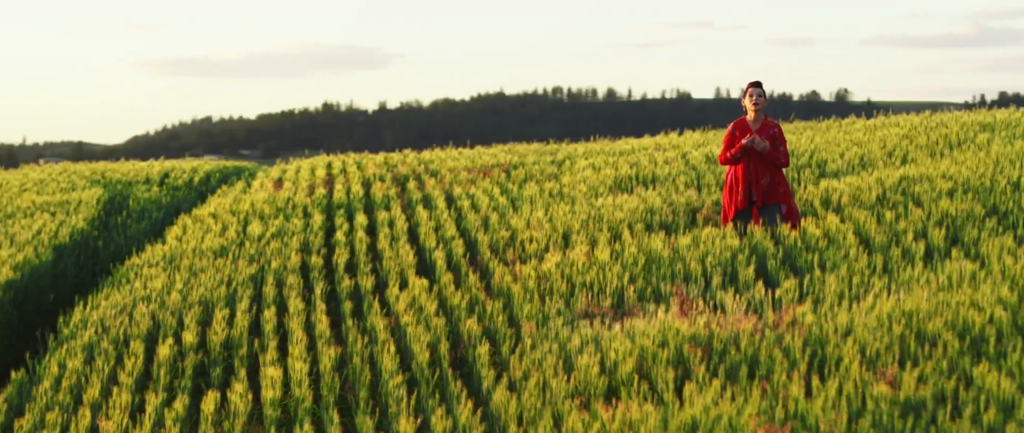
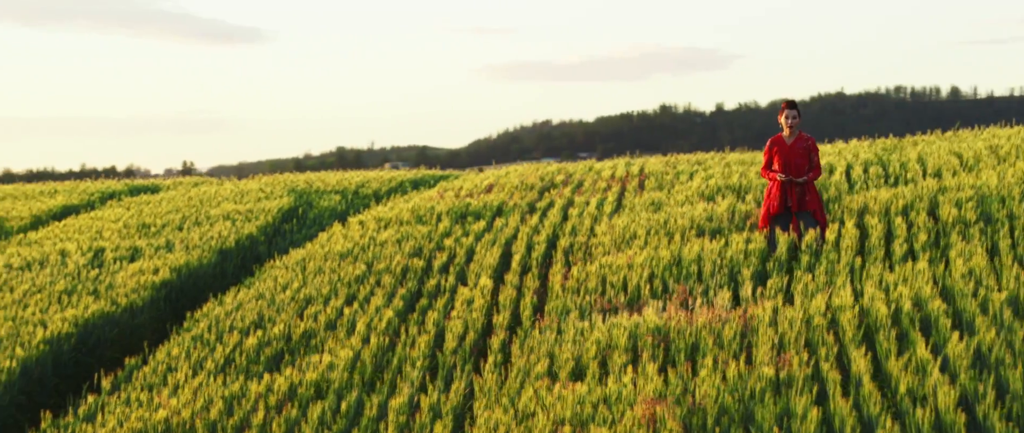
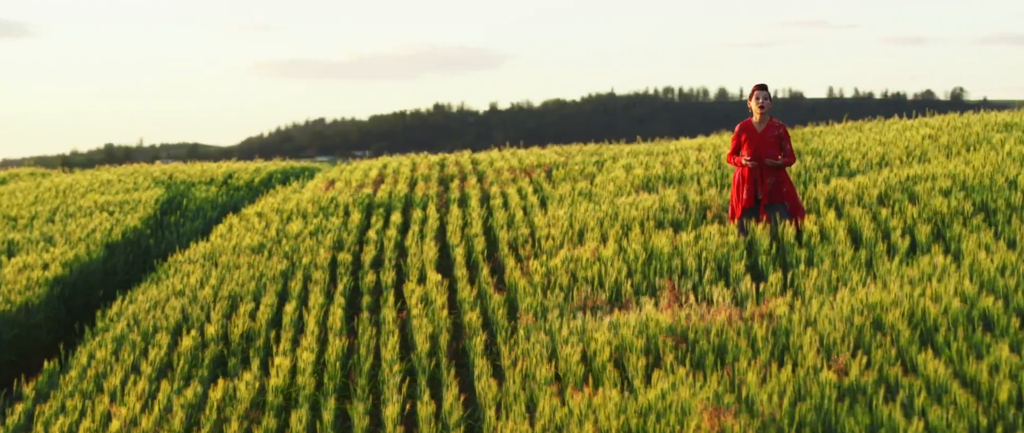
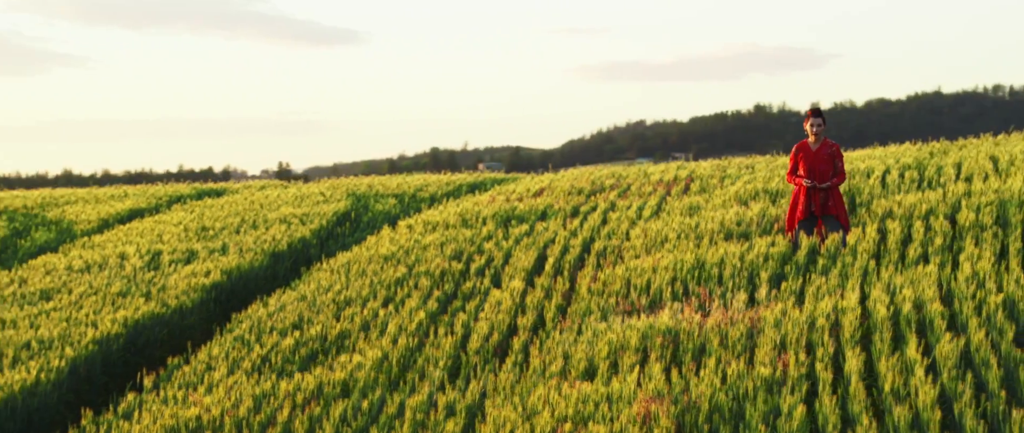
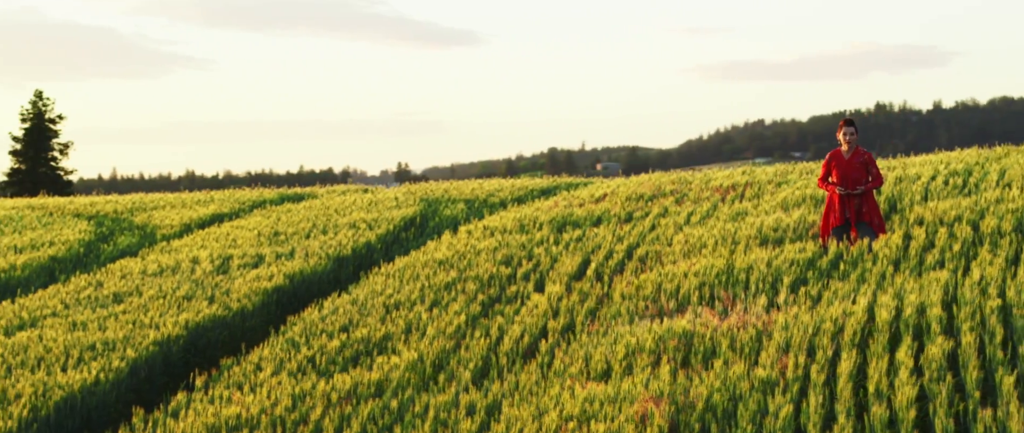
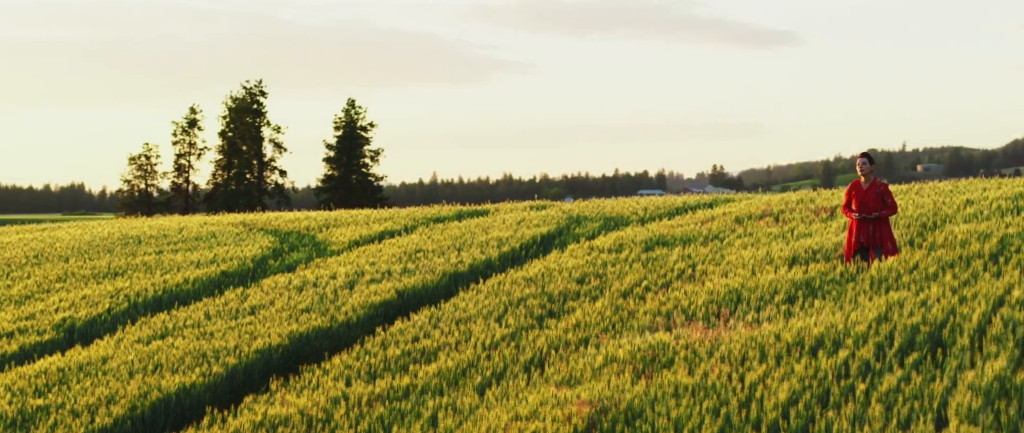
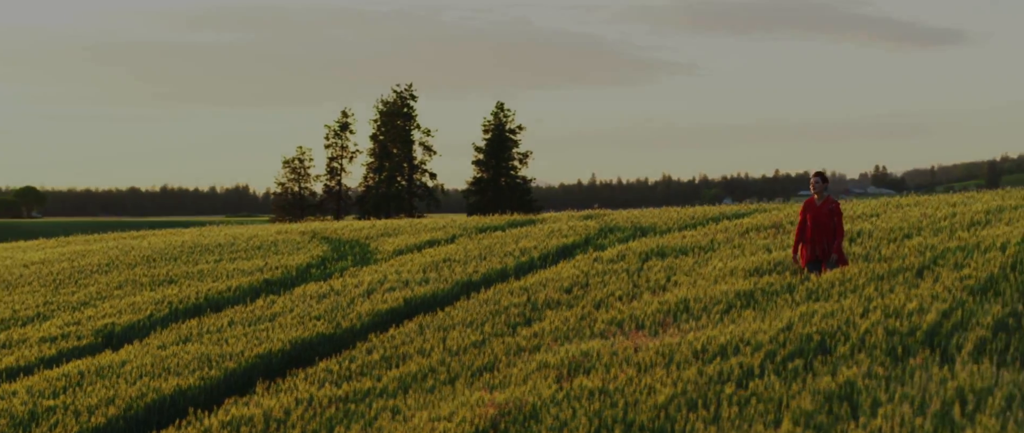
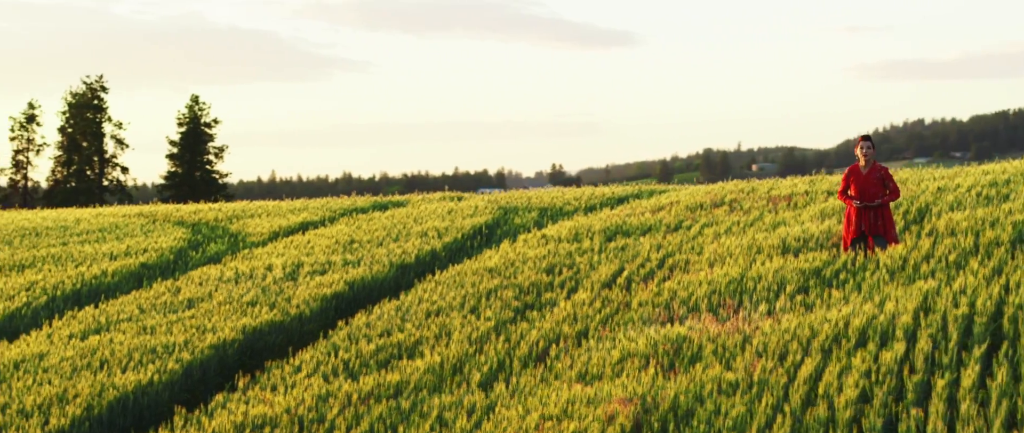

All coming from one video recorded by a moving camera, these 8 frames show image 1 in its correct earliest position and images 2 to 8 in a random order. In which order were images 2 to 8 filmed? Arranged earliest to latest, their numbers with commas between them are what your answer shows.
3, 2, 4, 5, 8, 6, 7
